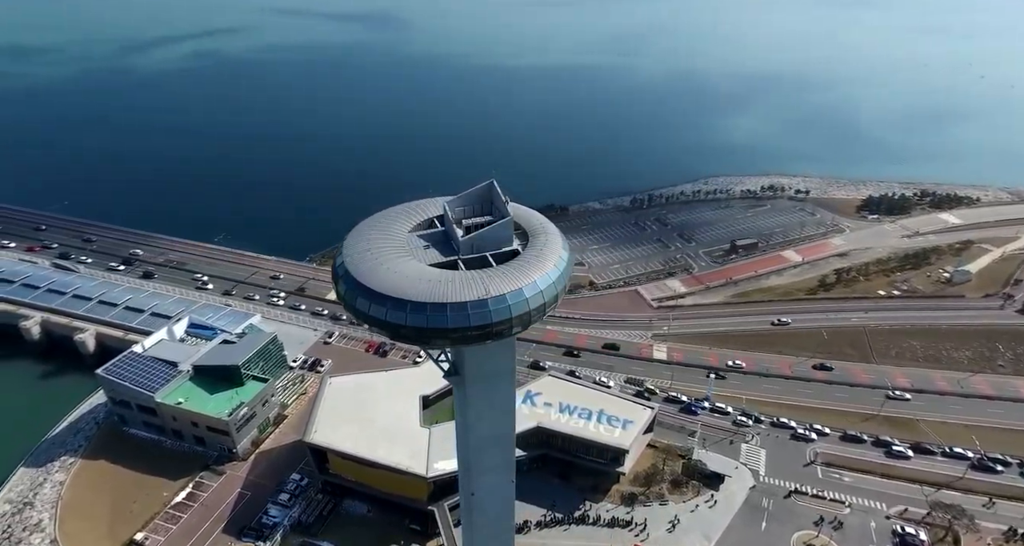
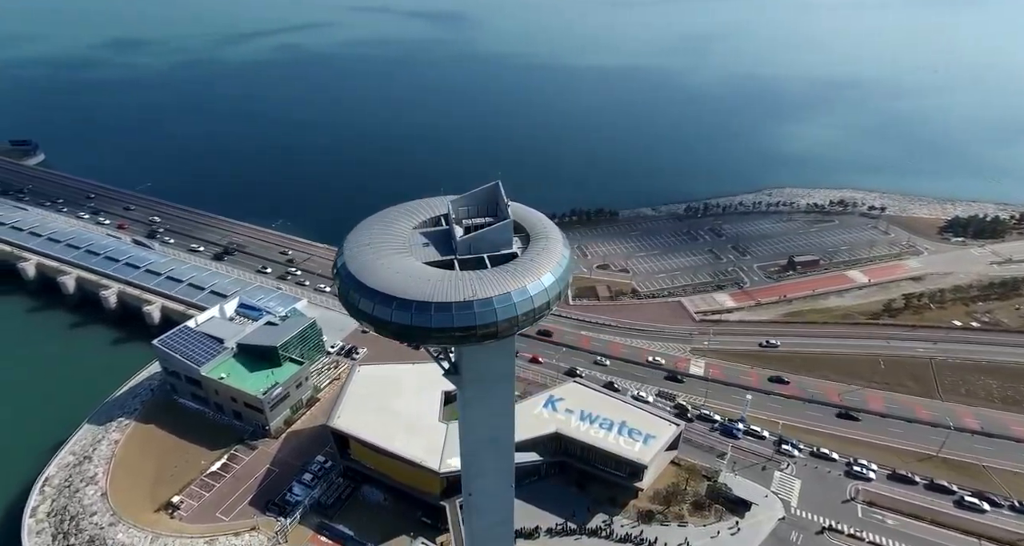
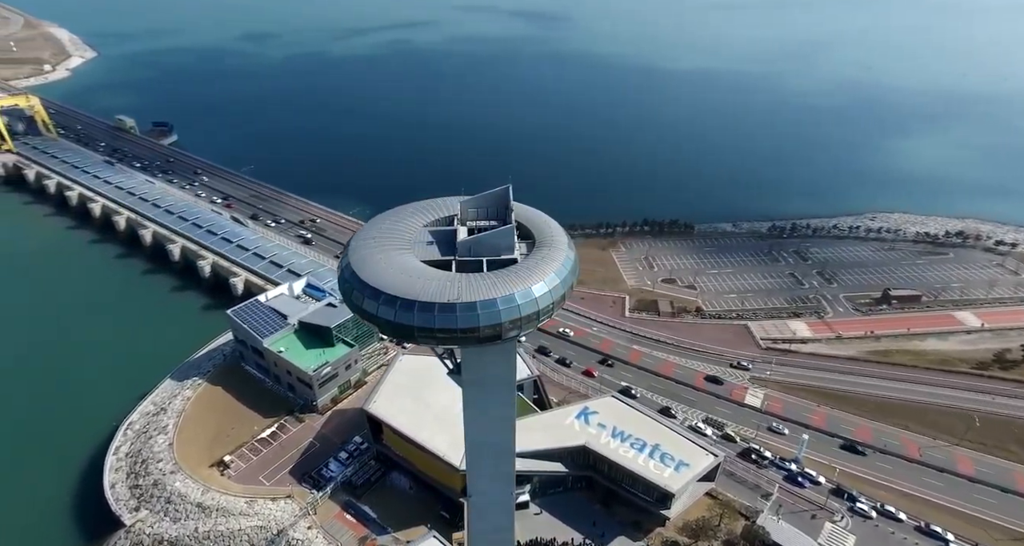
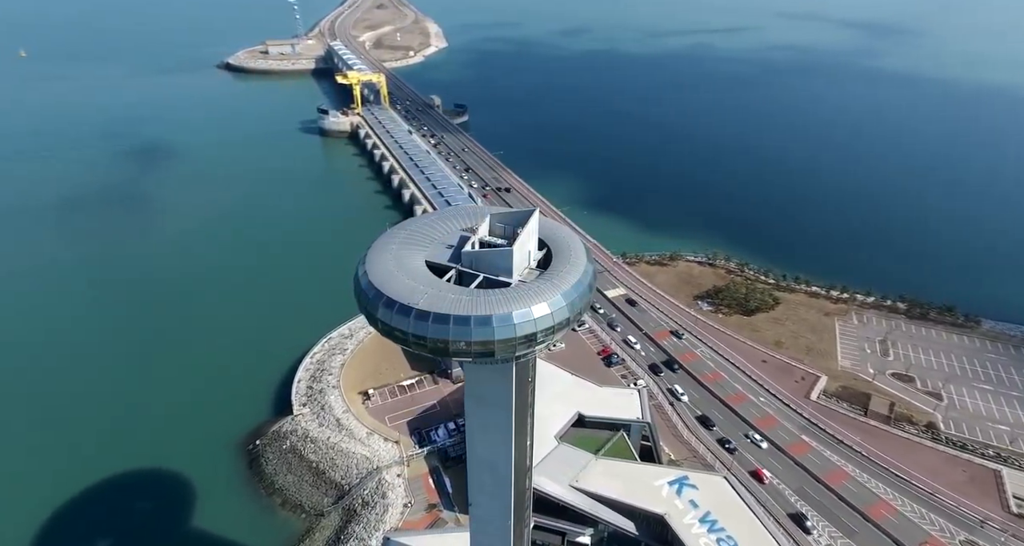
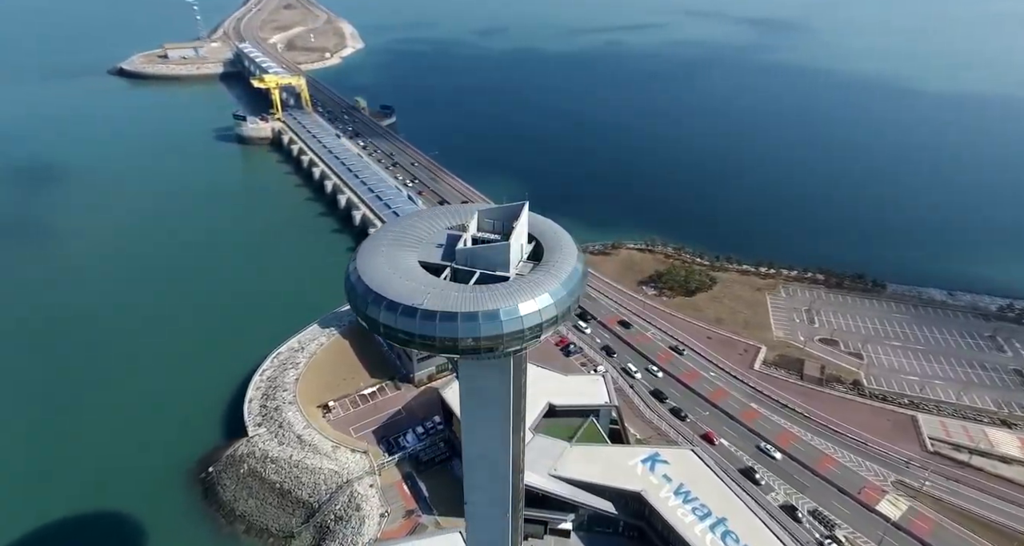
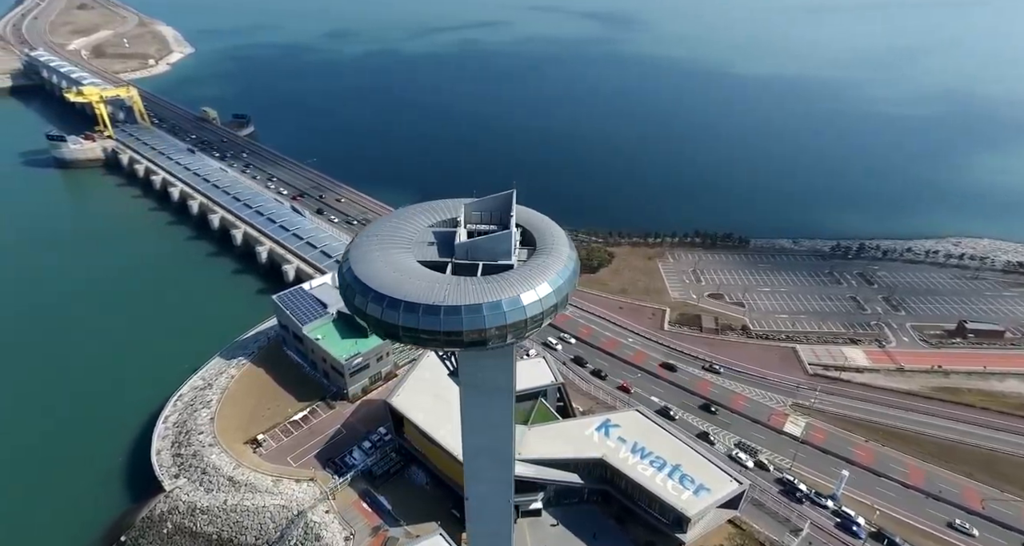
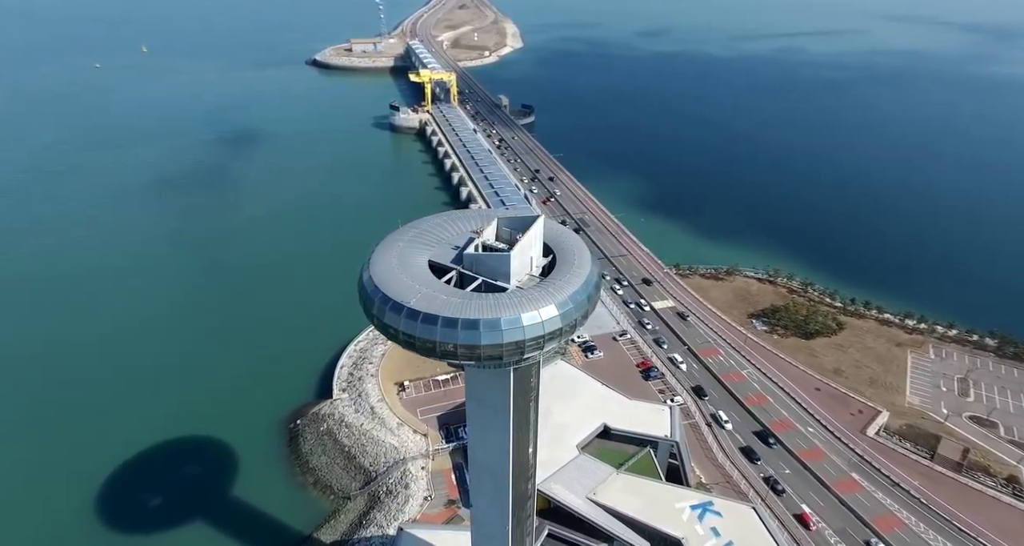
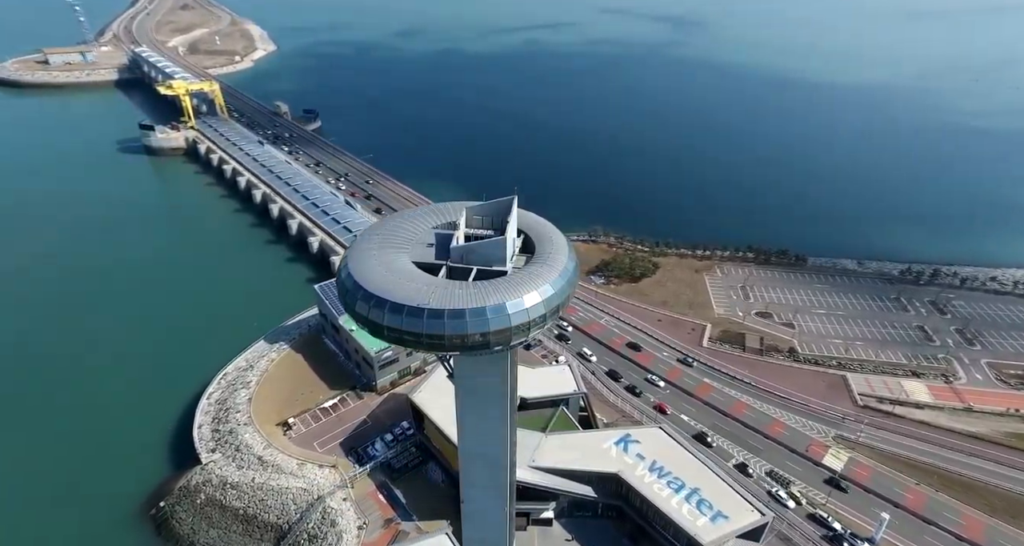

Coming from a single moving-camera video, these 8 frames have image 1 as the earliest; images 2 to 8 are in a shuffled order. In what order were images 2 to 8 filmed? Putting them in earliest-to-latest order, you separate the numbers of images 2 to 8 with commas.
2, 3, 6, 8, 5, 4, 7
